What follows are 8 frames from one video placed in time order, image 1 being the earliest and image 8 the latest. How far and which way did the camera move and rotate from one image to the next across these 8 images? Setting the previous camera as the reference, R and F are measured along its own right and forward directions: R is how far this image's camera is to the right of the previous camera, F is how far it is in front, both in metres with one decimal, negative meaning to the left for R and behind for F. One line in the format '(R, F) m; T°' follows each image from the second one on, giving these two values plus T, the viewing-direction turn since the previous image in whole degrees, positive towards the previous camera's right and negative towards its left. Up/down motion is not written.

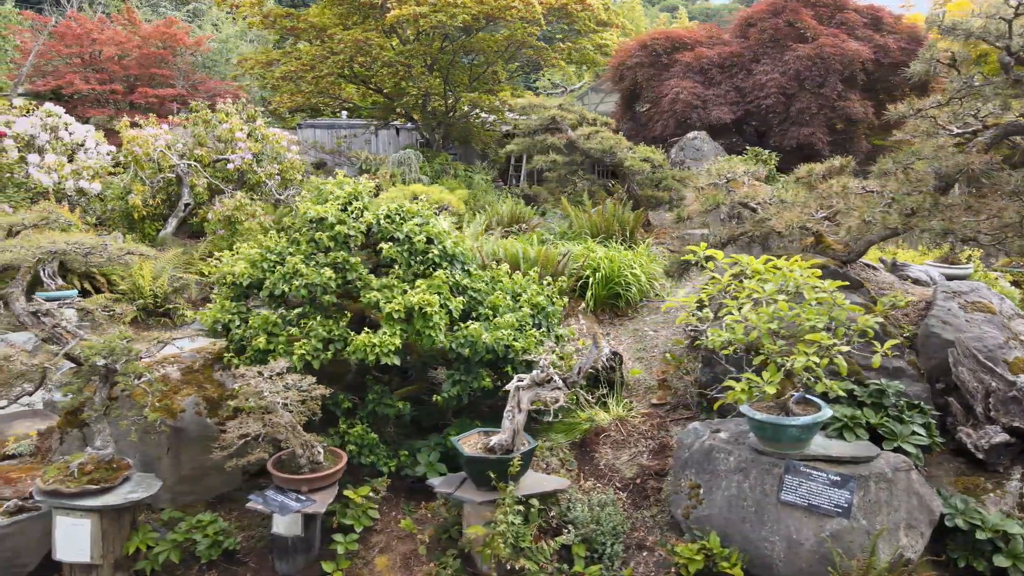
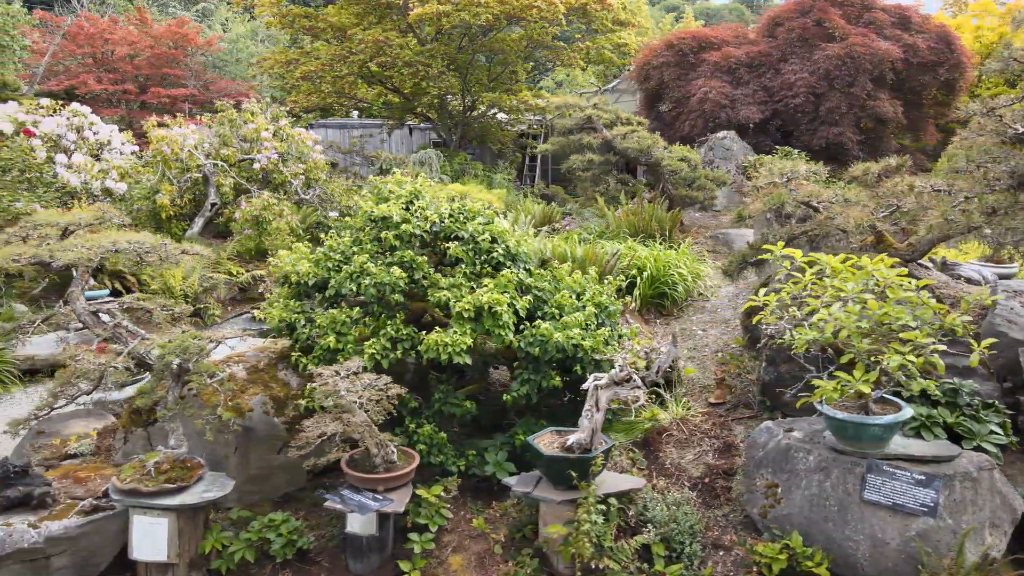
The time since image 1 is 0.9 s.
(-0.3, 0.0) m; 0°
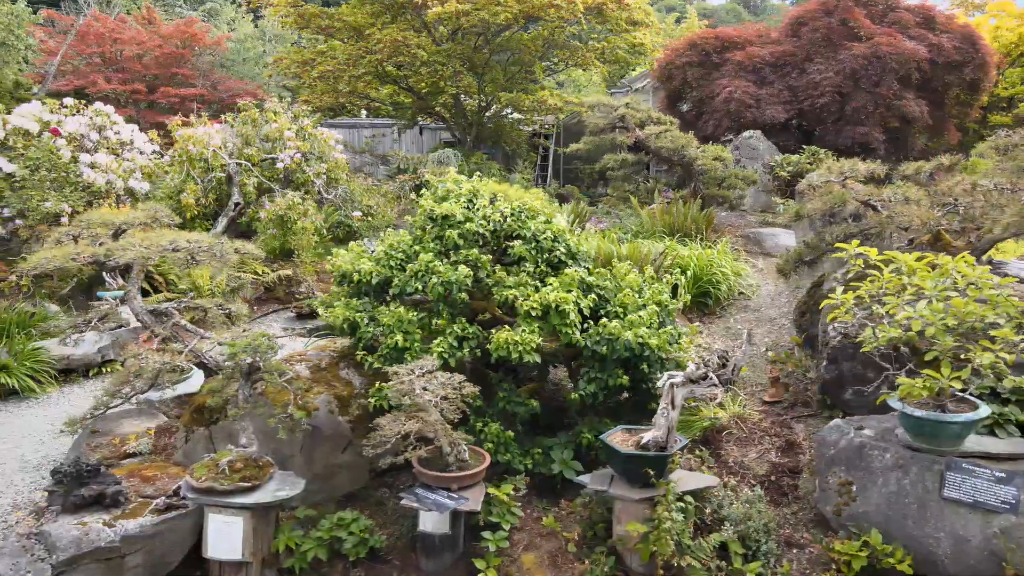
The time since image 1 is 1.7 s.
(-0.3, 0.0) m; 0°
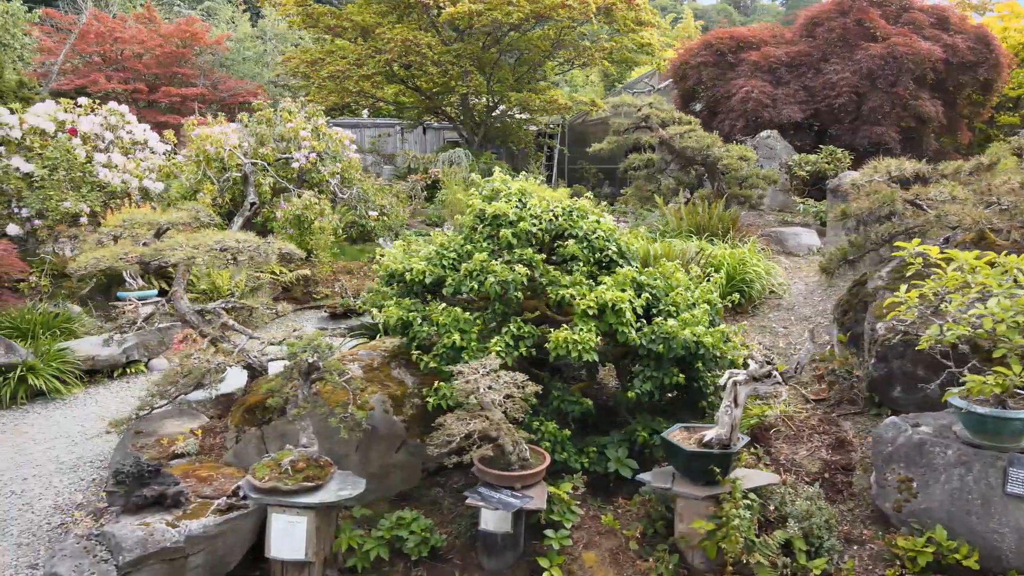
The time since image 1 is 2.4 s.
(-0.3, 0.0) m; +1°
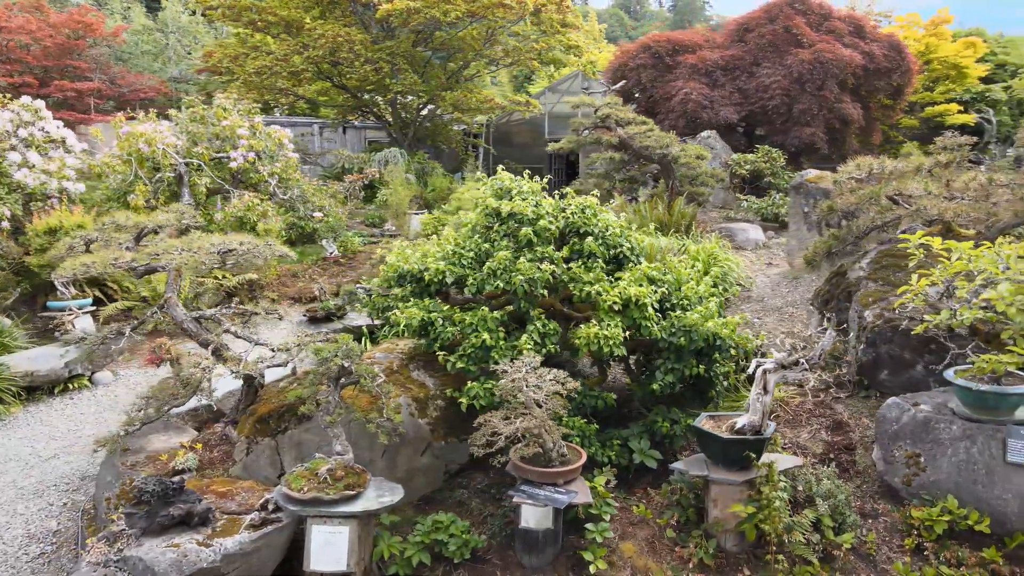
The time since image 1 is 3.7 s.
(-0.5, 0.0) m; +8°
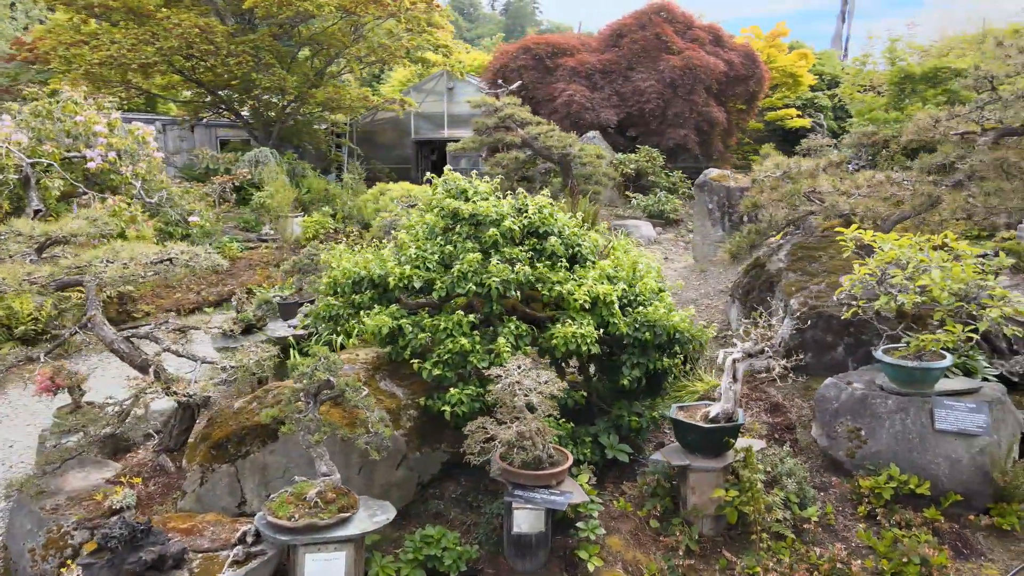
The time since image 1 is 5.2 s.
(-0.5, +0.1) m; +12°
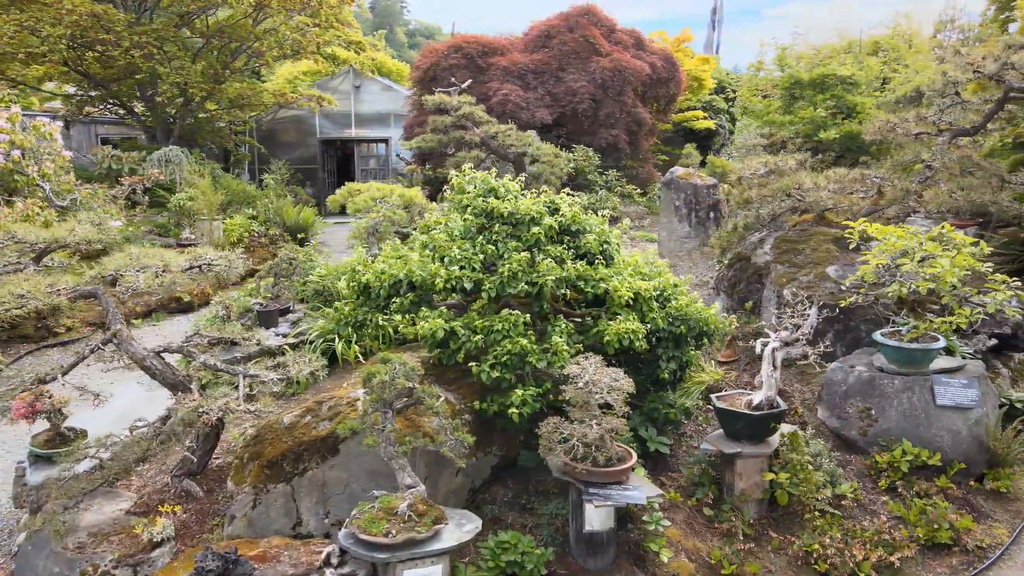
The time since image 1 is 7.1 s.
(-0.7, +0.1) m; +9°
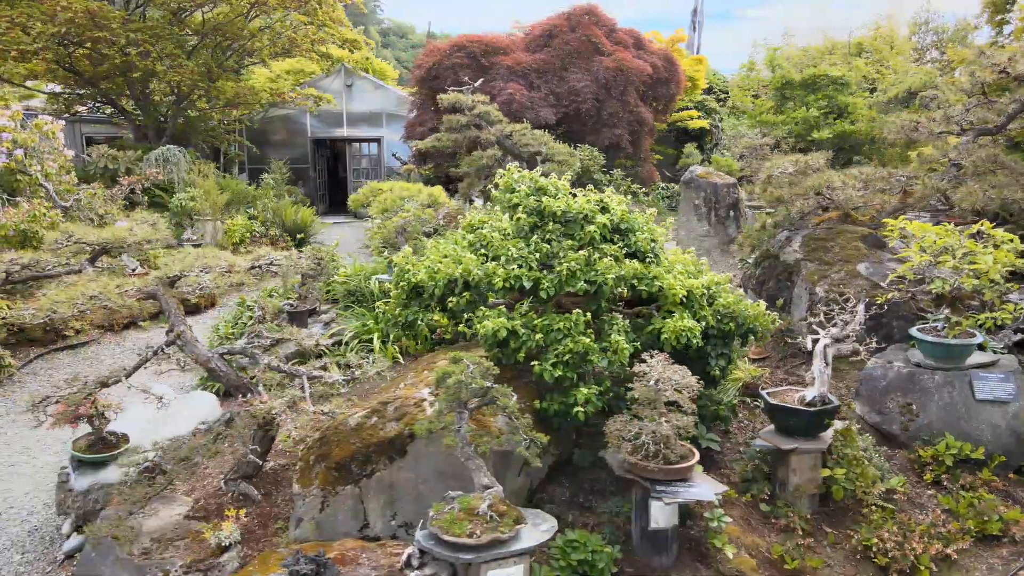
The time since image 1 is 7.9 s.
(-0.4, 0.0) m; +2°
